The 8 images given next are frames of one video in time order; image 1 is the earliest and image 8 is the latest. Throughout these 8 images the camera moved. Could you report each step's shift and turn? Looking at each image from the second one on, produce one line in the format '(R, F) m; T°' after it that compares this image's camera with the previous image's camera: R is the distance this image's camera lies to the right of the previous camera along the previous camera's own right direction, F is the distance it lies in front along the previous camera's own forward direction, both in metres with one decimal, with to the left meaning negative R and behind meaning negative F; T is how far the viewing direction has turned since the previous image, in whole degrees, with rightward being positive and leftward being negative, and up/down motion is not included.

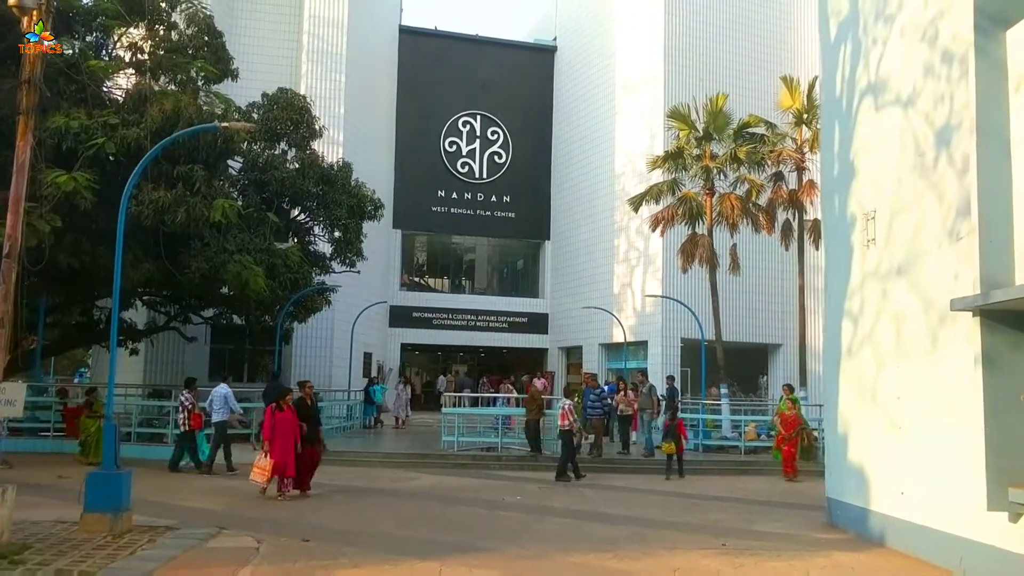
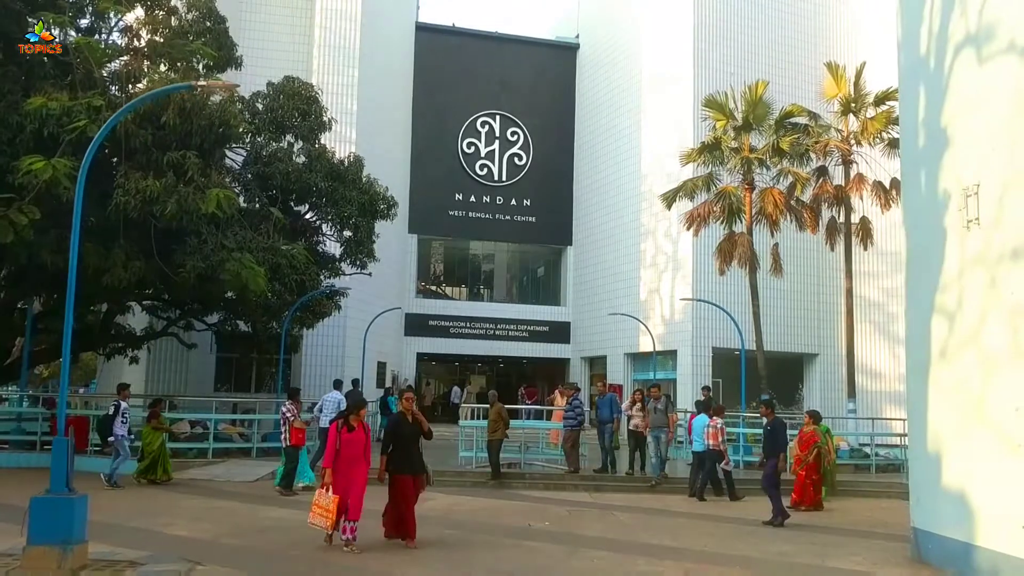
(-0.1, +1.6) m; -1°
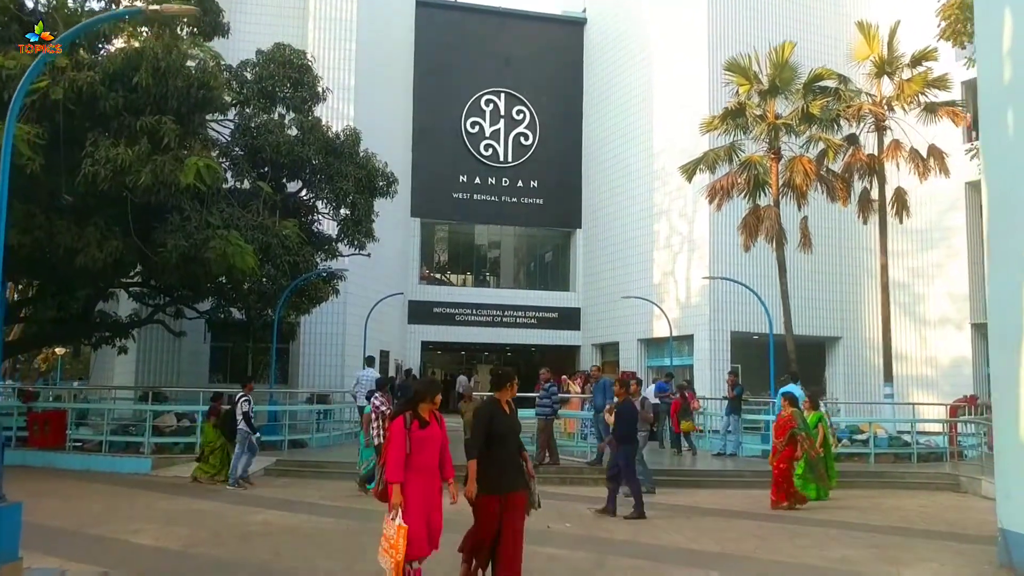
(-0.1, +1.4) m; 0°
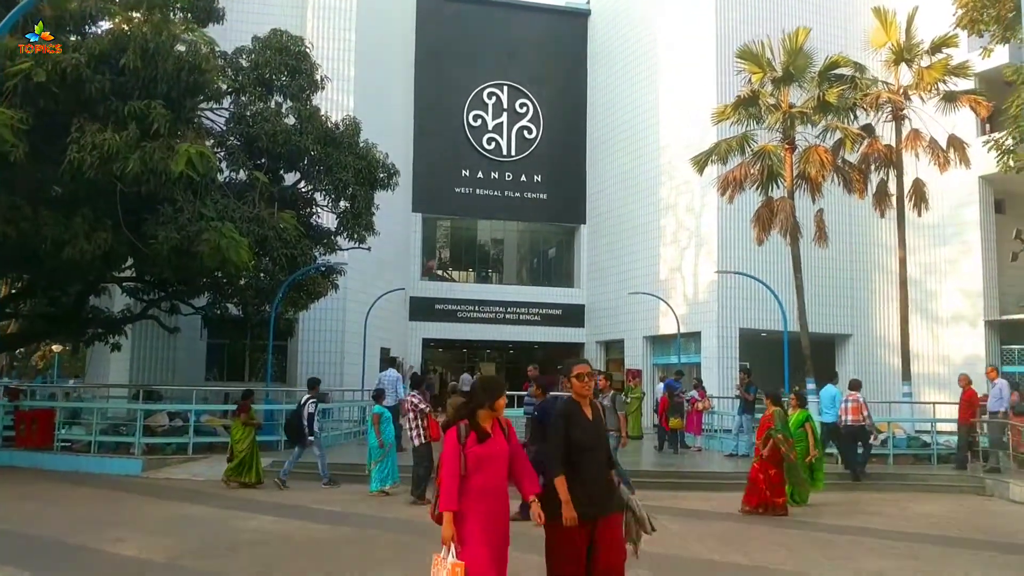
(-0.1, +0.6) m; 0°
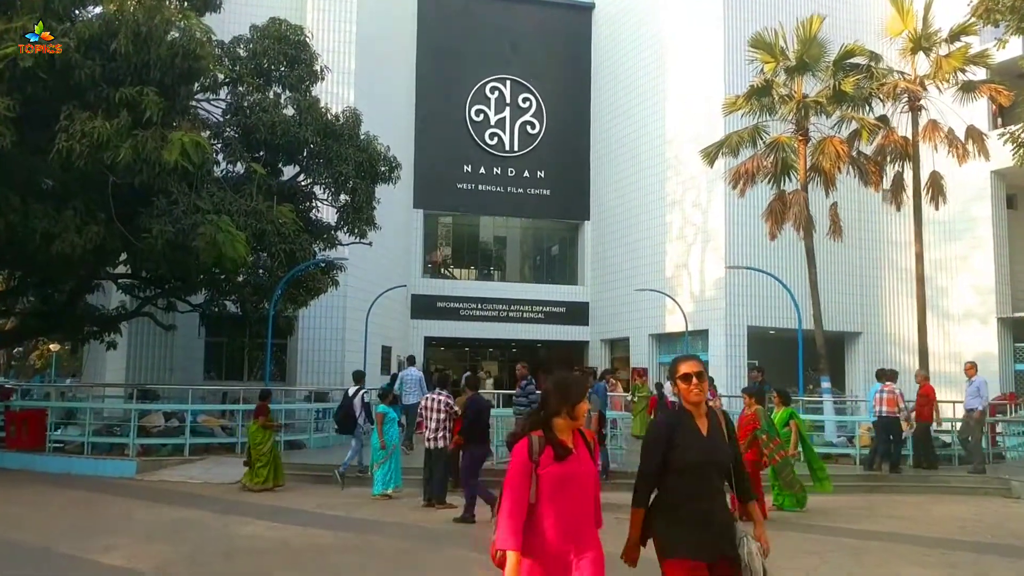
(-0.1, +0.5) m; 0°
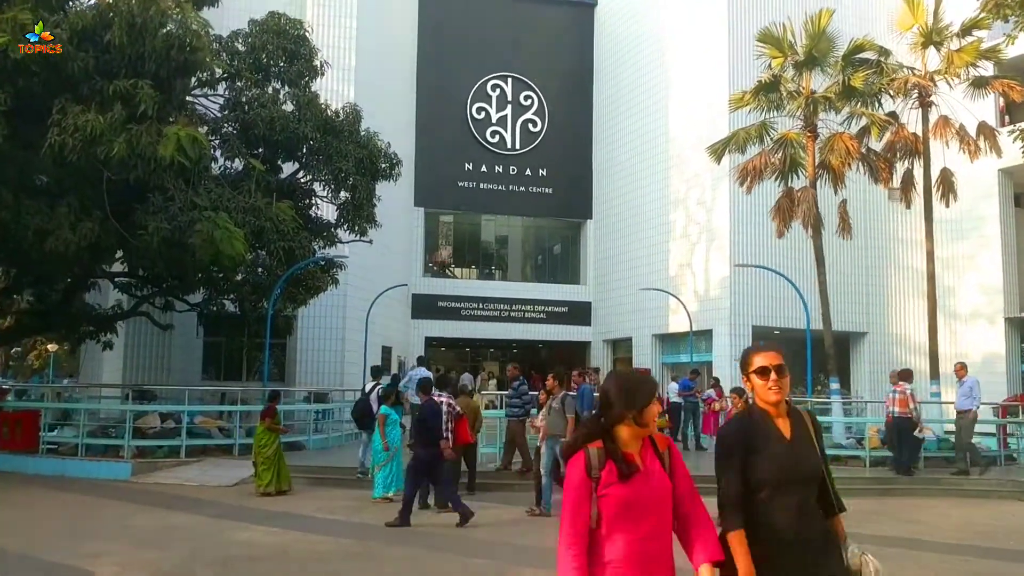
(-0.1, +0.3) m; 0°
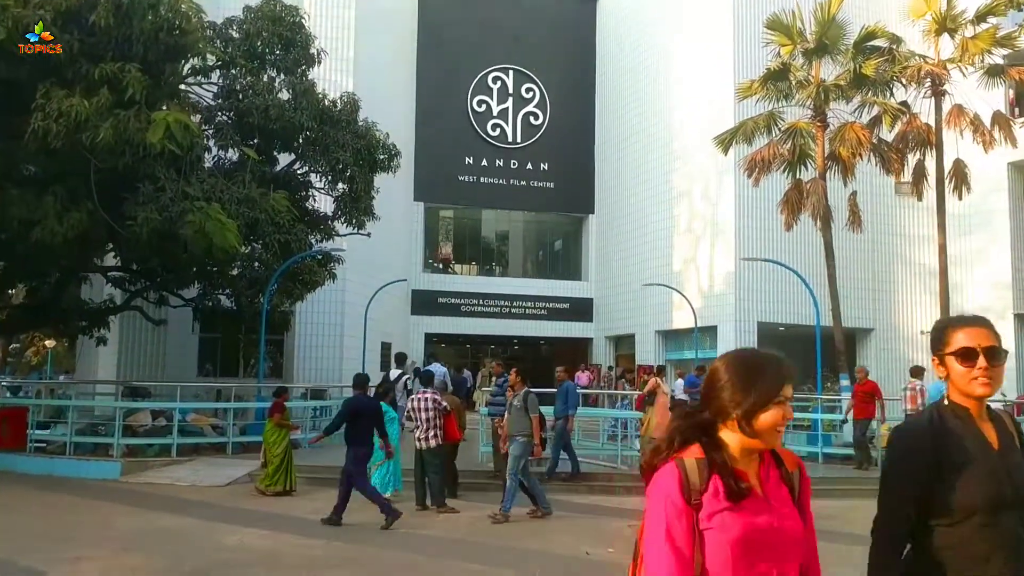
(0.0, +0.5) m; 0°
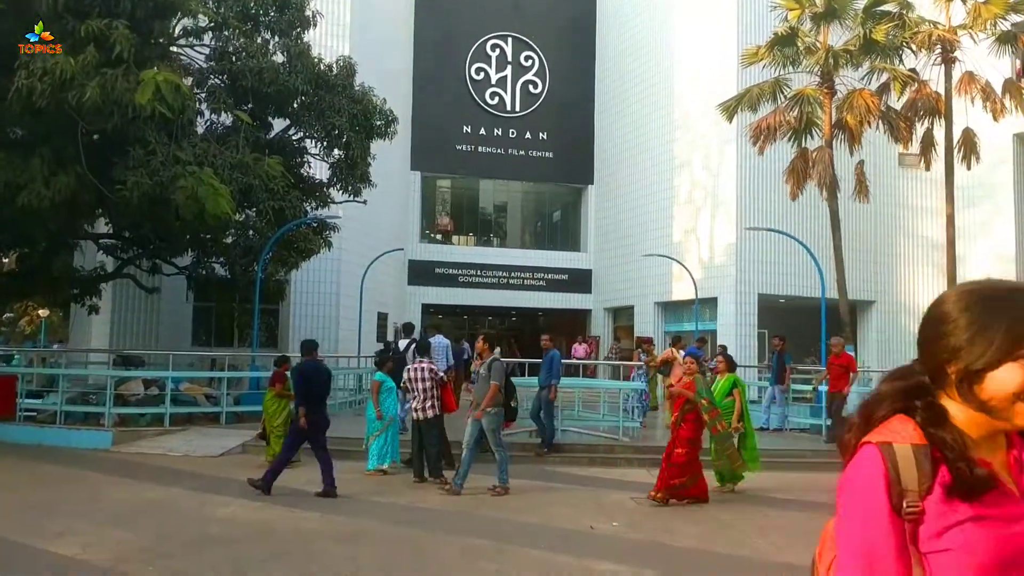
(-0.1, +0.3) m; 0°
